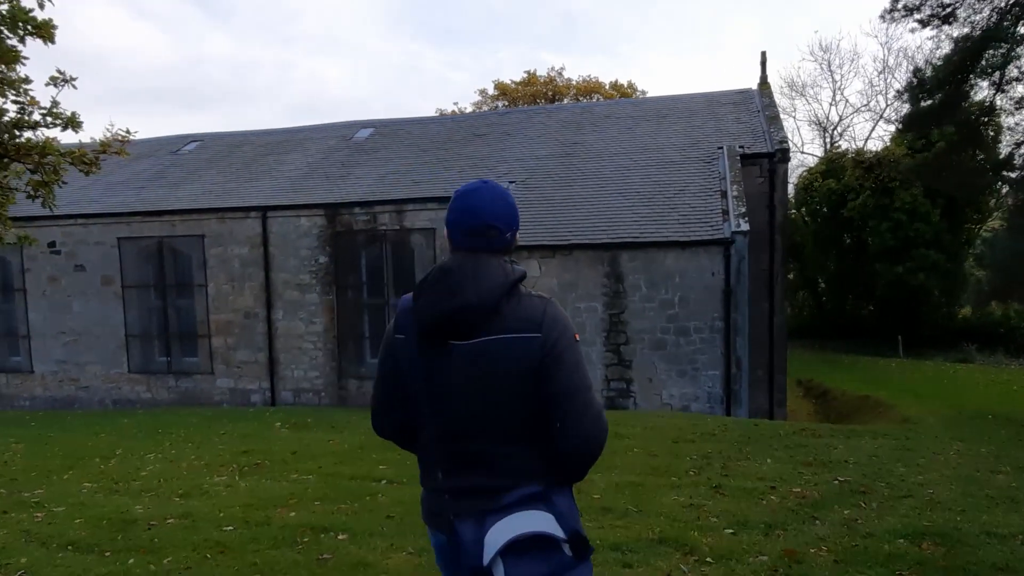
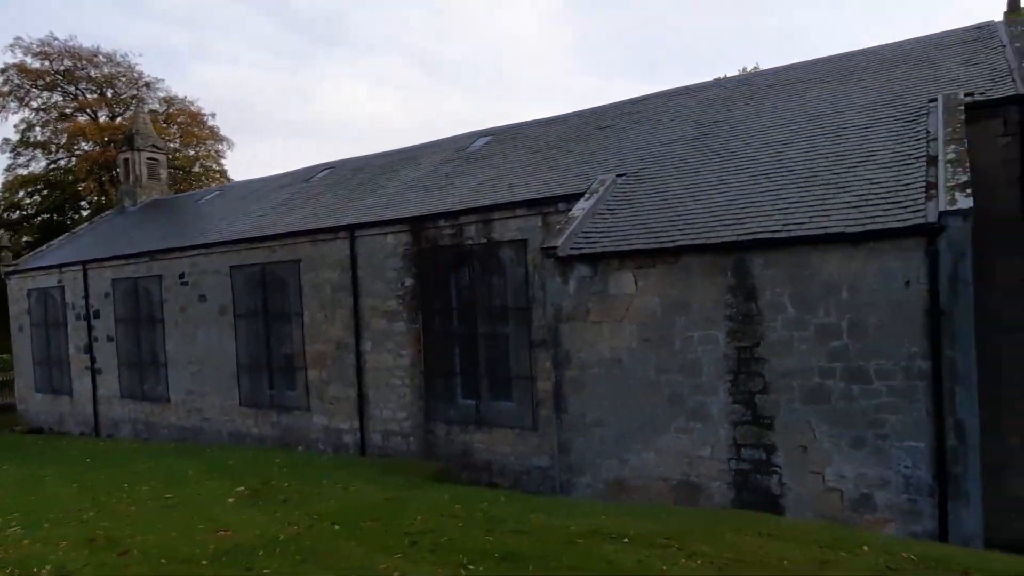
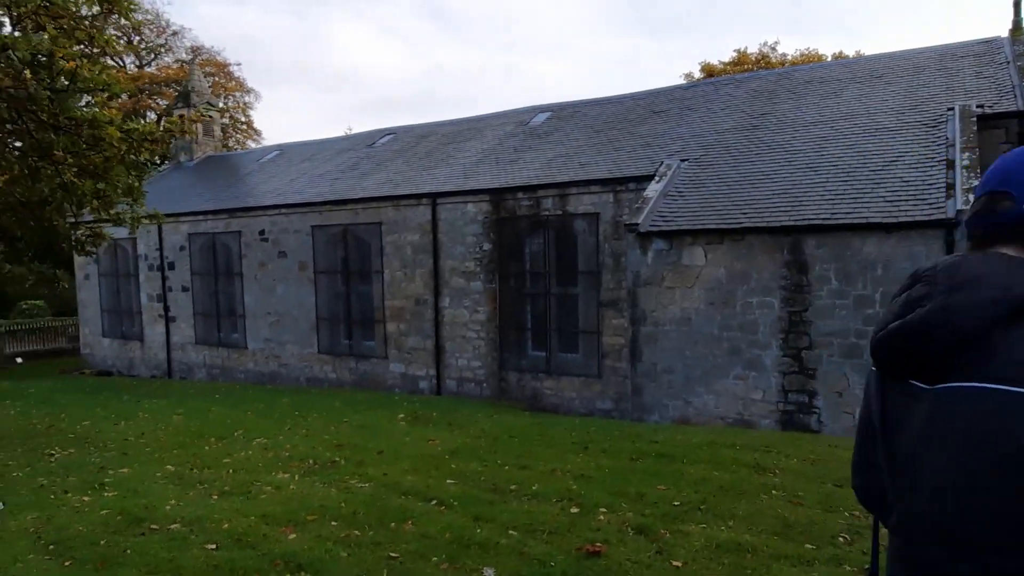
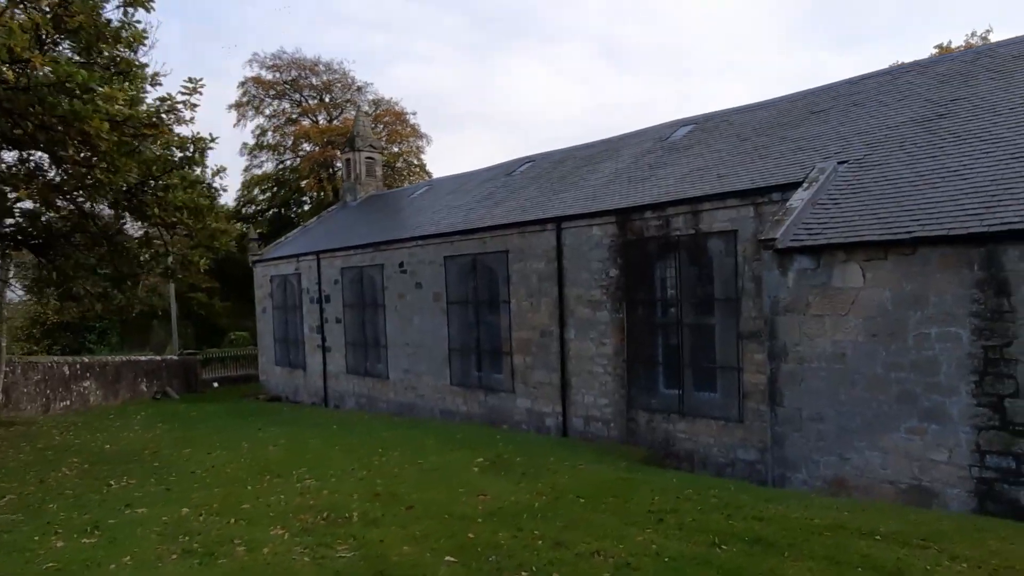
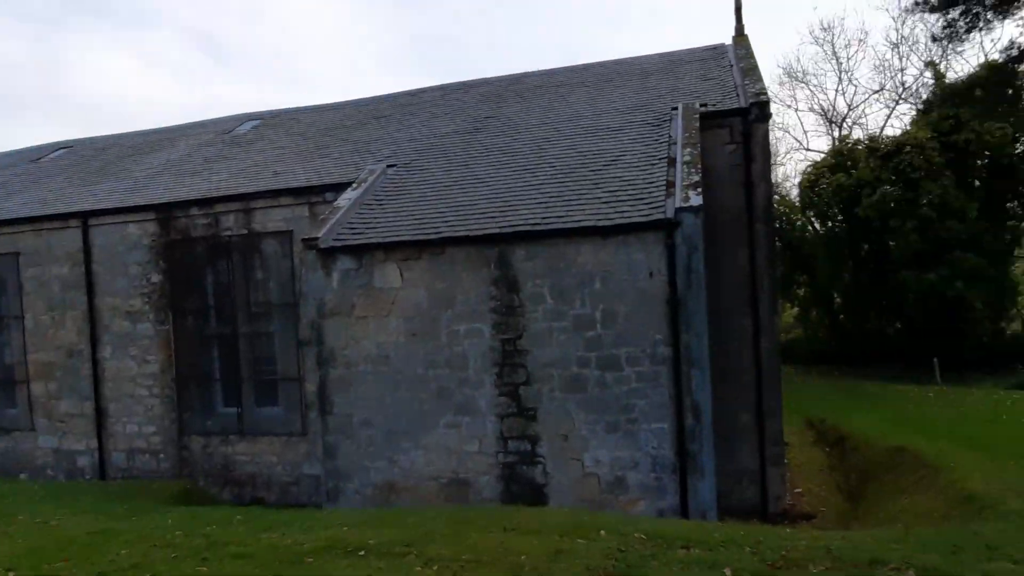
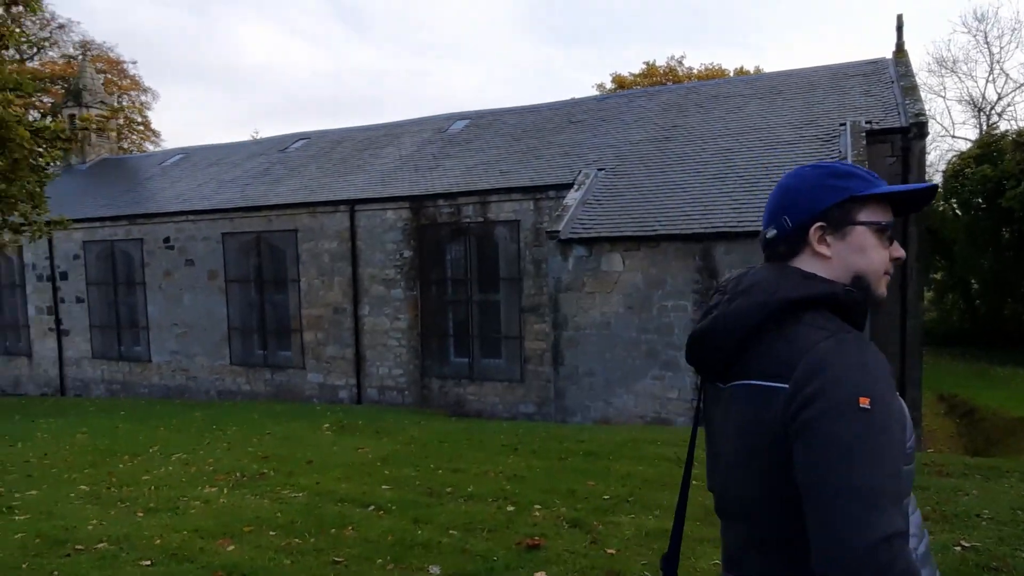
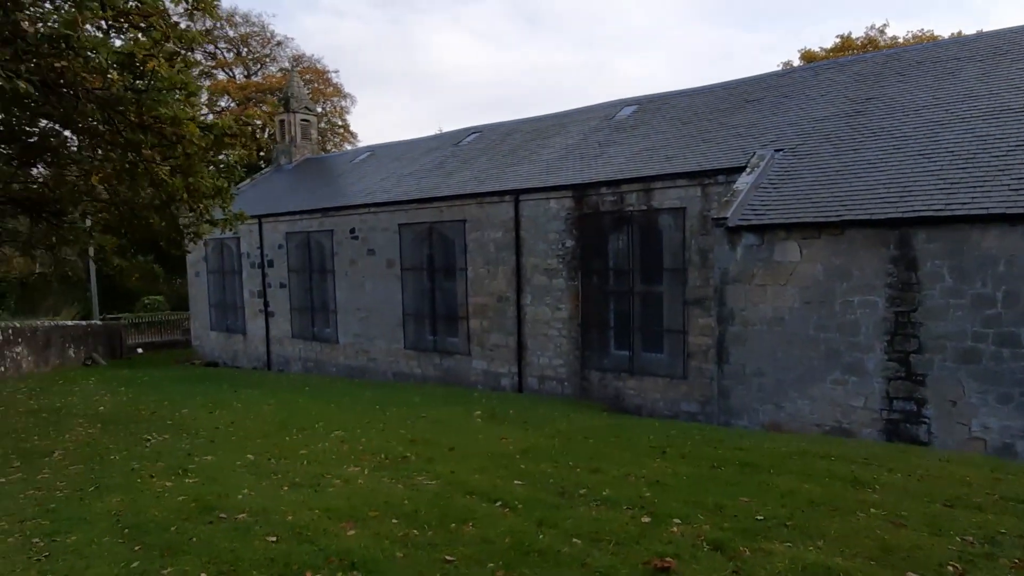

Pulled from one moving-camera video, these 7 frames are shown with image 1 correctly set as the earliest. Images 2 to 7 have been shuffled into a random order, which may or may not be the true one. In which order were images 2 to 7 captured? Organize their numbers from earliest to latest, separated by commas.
6, 3, 7, 4, 2, 5
